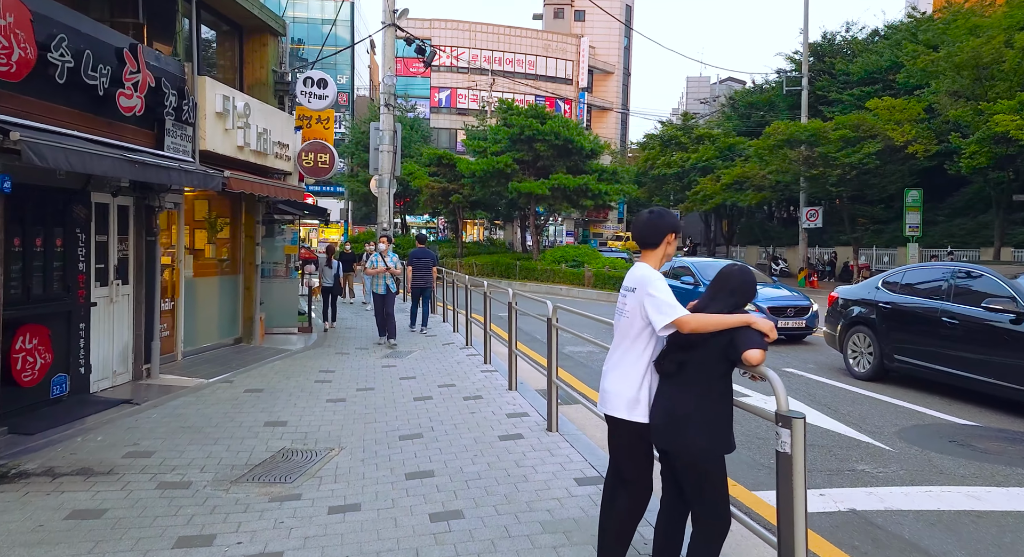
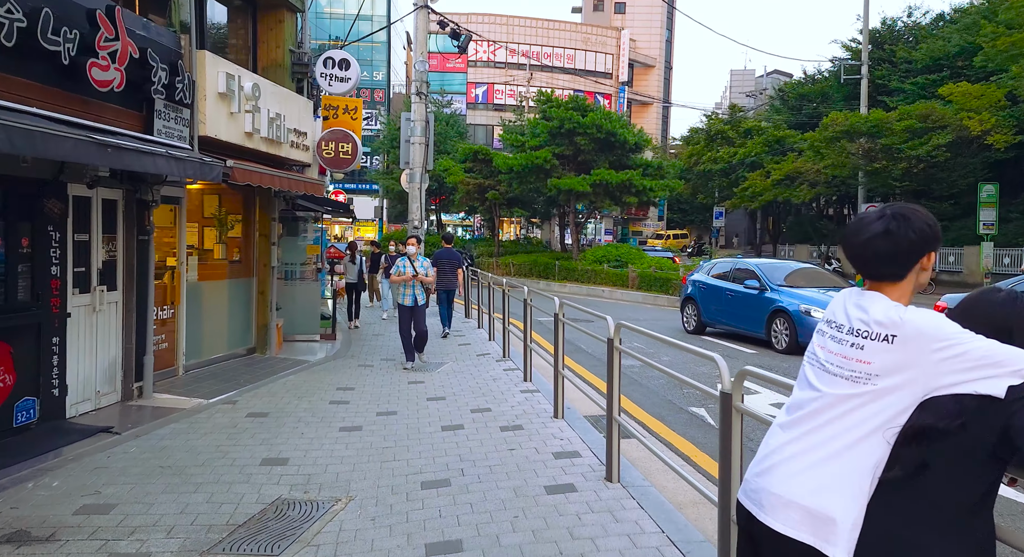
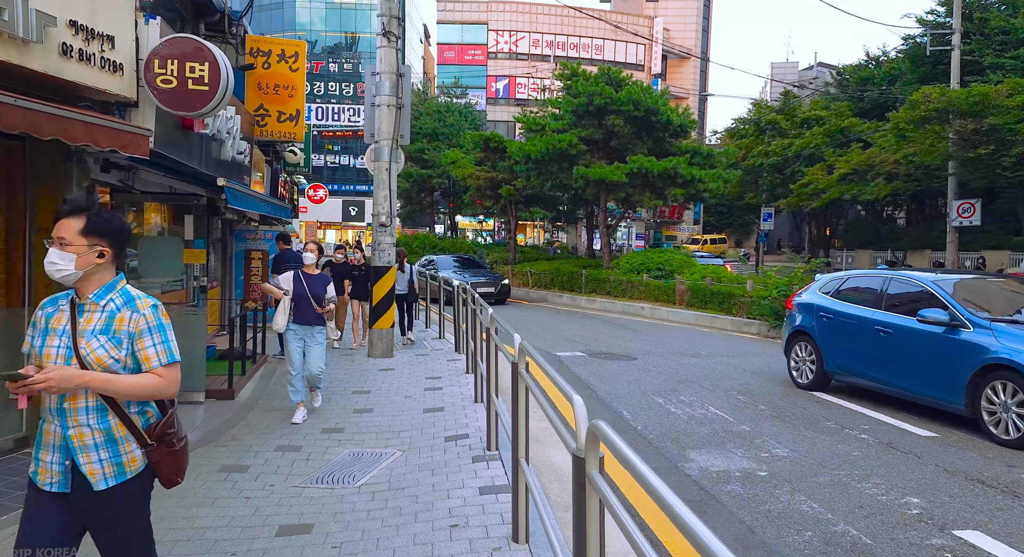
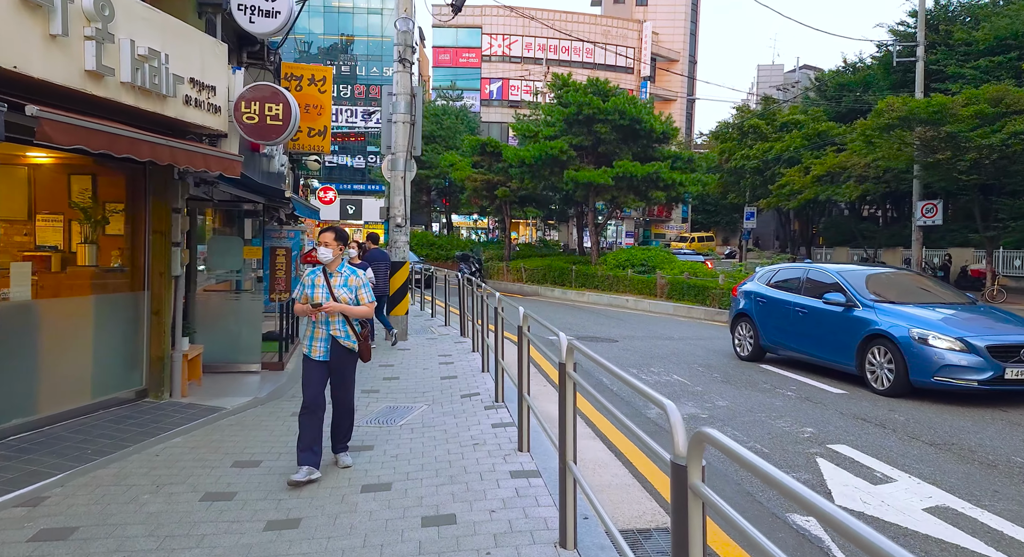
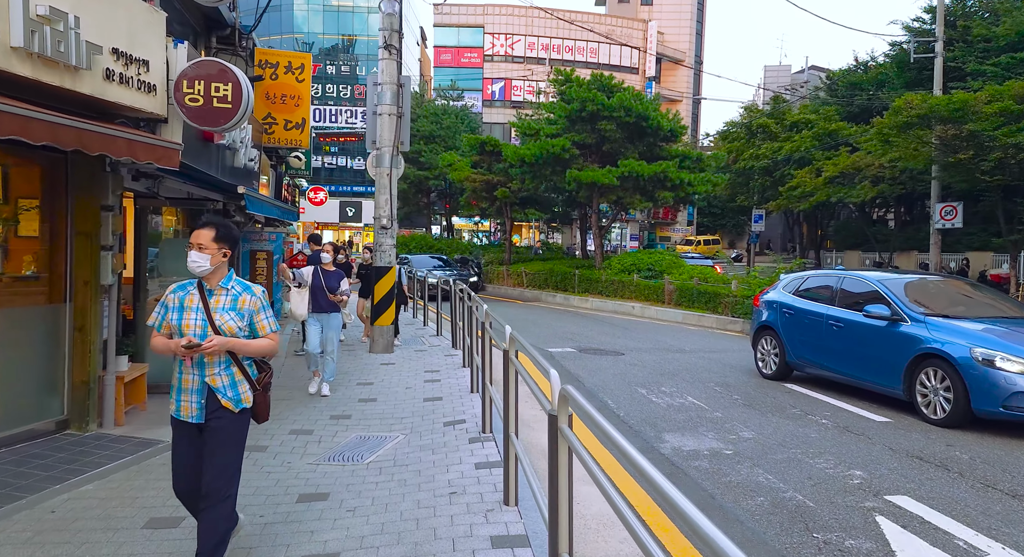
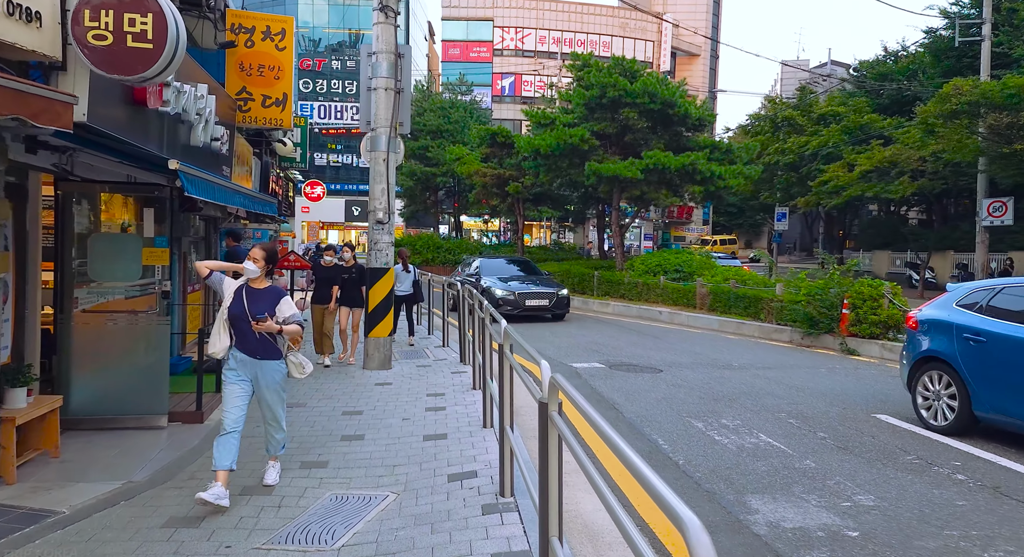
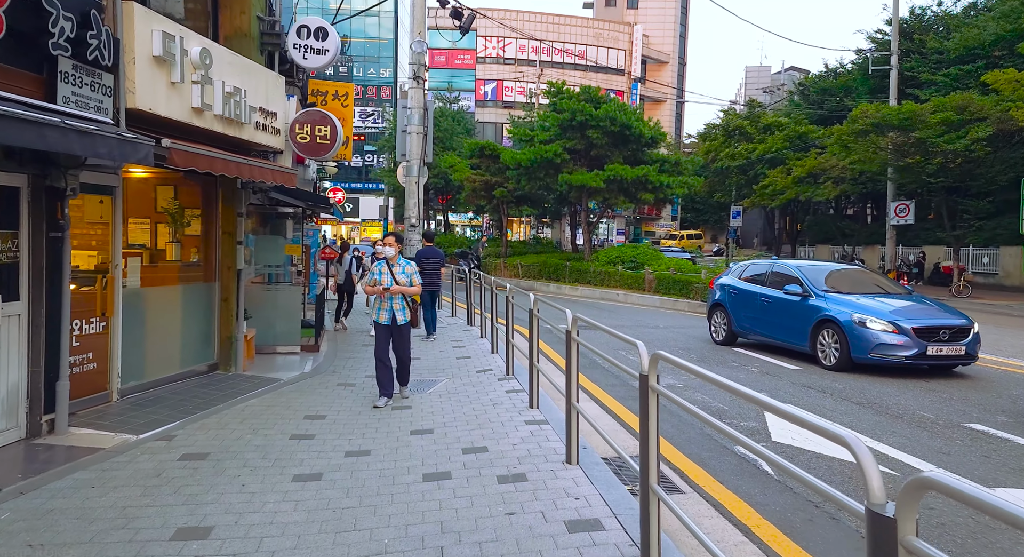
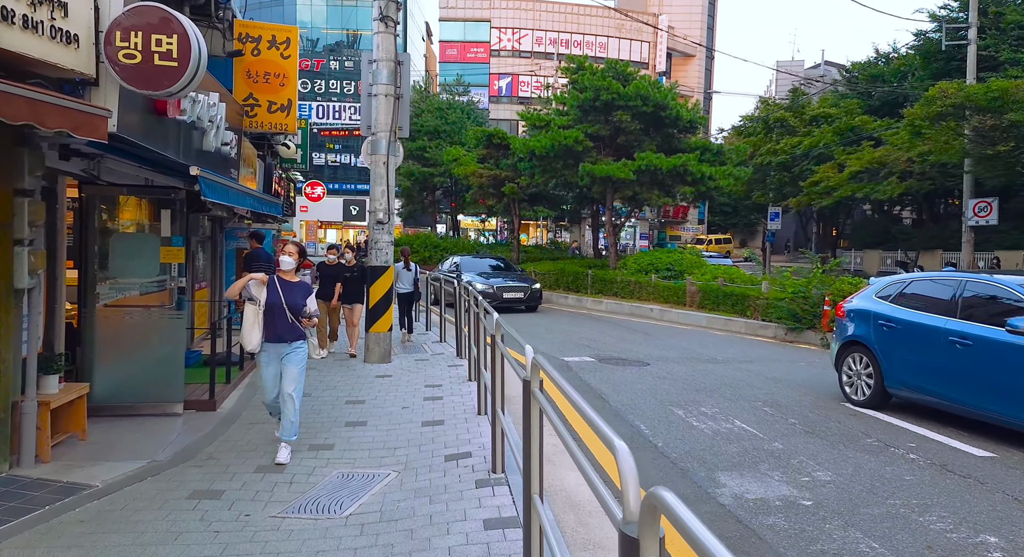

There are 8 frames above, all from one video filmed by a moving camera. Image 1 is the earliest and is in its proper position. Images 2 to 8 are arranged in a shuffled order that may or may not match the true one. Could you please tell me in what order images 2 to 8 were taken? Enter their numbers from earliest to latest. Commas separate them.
2, 7, 4, 5, 3, 8, 6
